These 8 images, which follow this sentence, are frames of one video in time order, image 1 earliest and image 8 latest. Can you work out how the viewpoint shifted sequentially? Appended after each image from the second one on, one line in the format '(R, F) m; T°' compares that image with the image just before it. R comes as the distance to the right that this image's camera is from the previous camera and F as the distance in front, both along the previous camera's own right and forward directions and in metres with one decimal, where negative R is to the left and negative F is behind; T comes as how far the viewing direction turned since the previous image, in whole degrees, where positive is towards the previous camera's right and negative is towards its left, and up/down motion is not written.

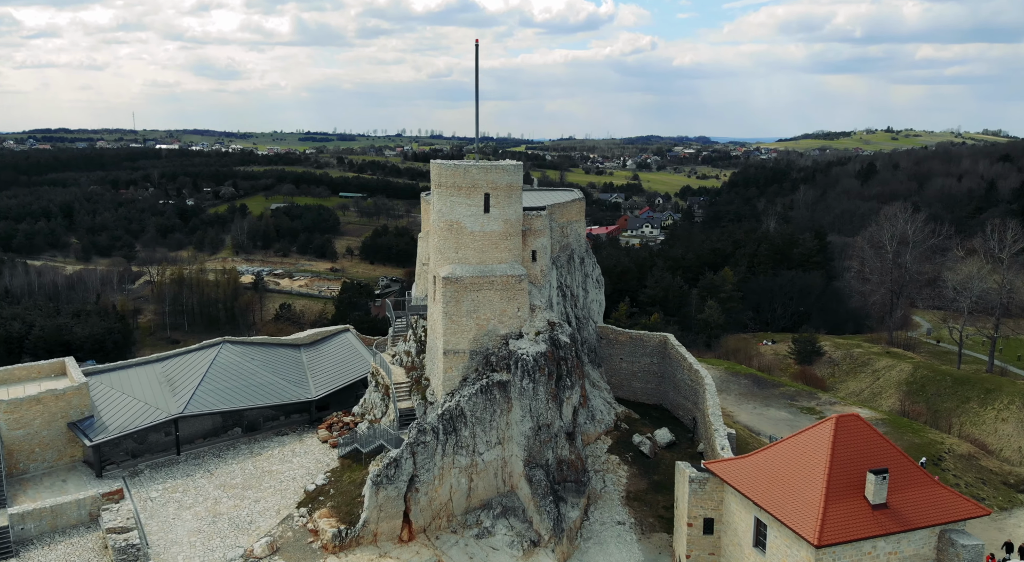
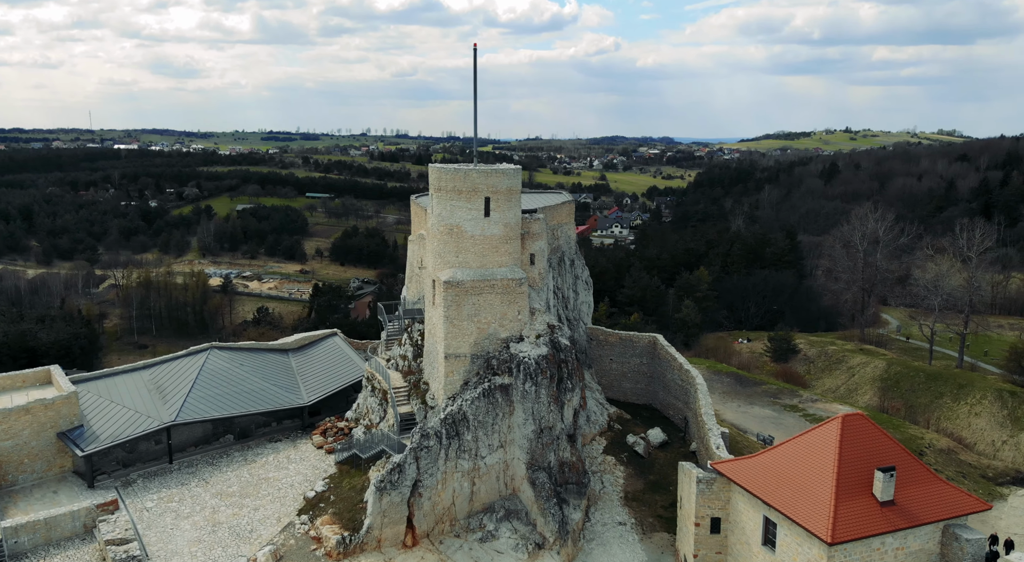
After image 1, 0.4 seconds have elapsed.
(-0.7, 0.0) m; +2°
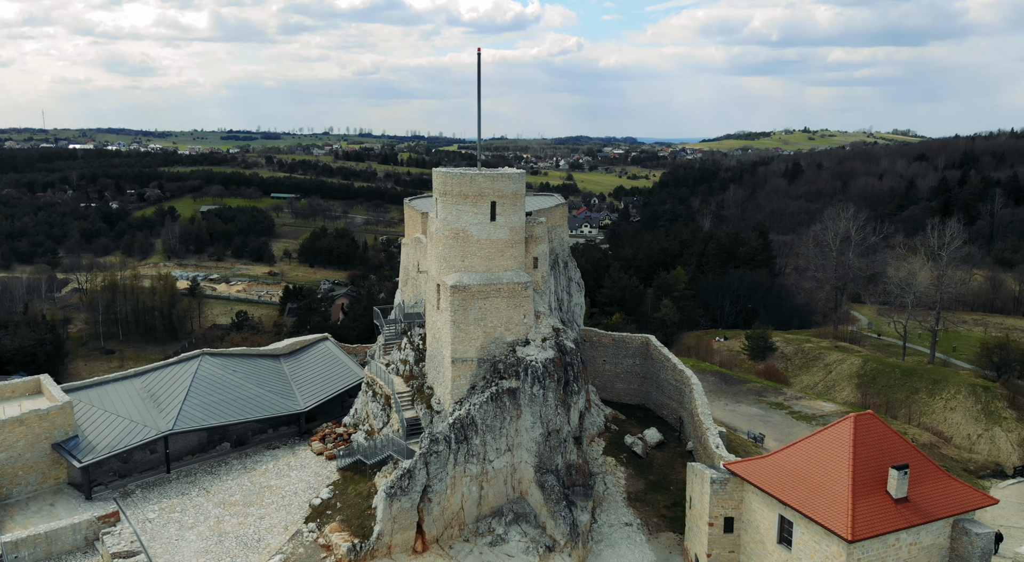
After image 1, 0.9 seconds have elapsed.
(-0.8, 0.0) m; +2°
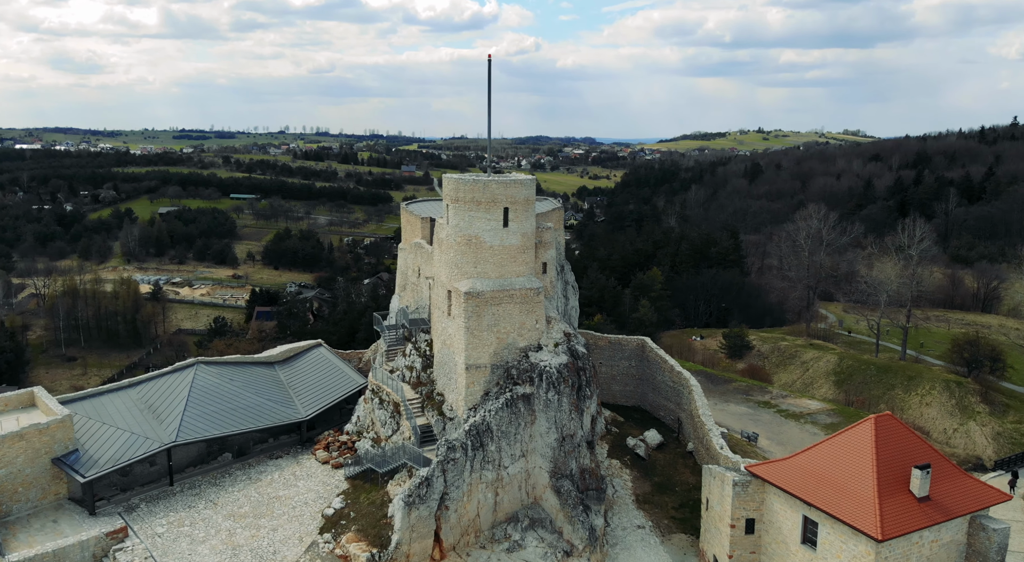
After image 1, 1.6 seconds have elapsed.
(-1.0, 0.0) m; +2°
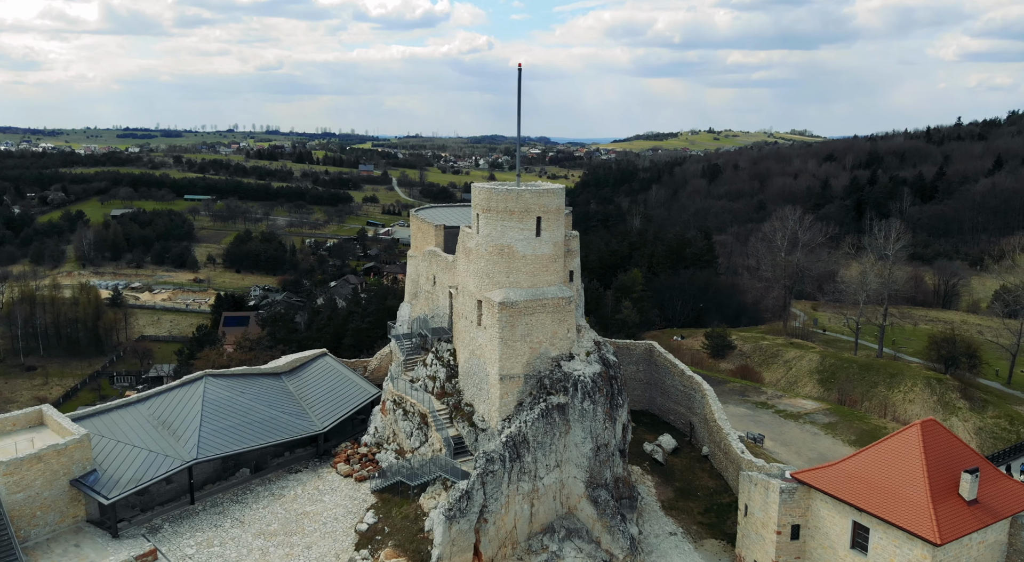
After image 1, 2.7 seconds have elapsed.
(-1.6, +0.1) m; +2°
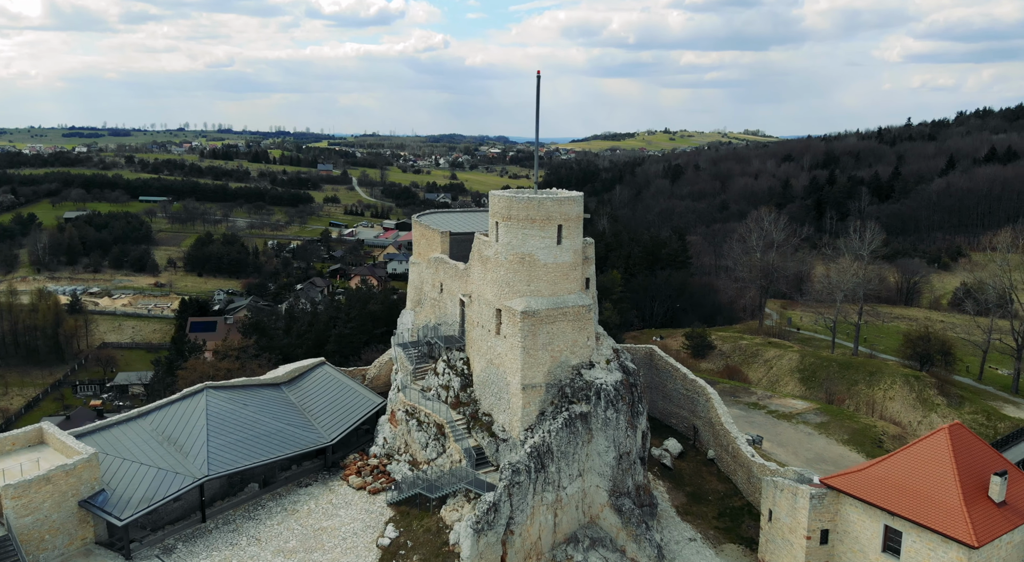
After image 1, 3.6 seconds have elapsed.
(-1.2, +0.1) m; +2°
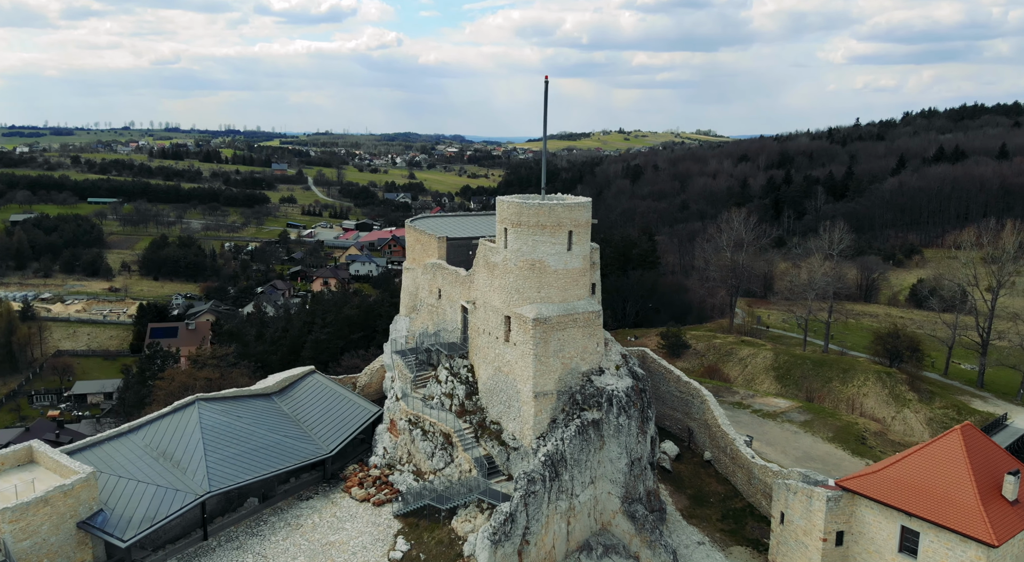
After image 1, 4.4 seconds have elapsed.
(-1.0, +0.2) m; +3°
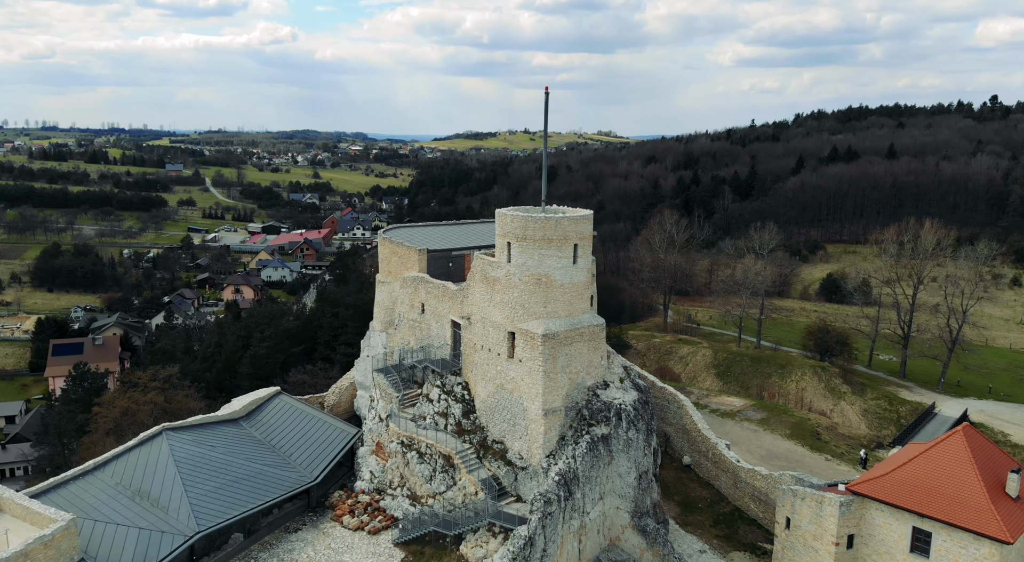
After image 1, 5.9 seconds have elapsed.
(-1.9, +0.5) m; +6°
